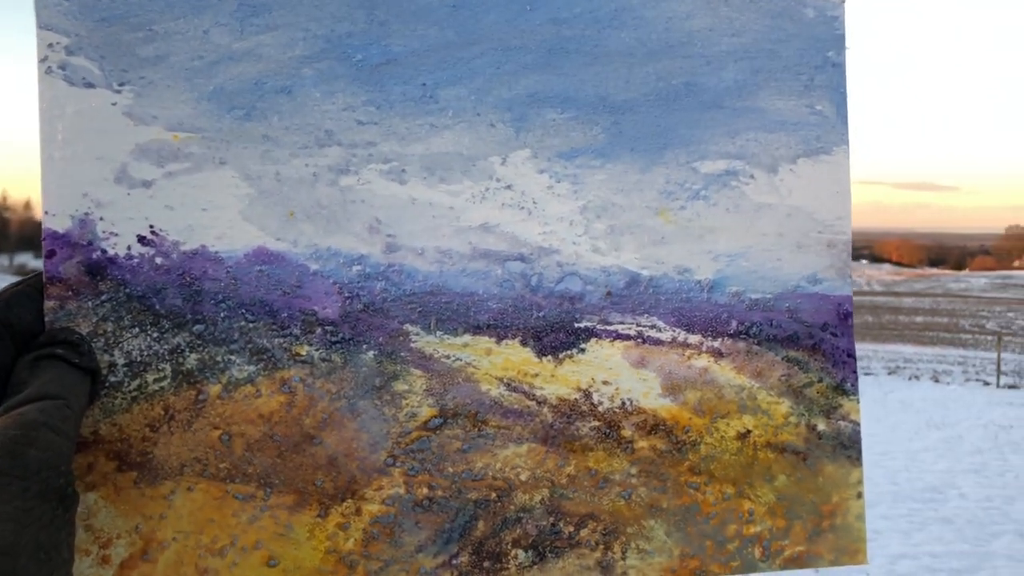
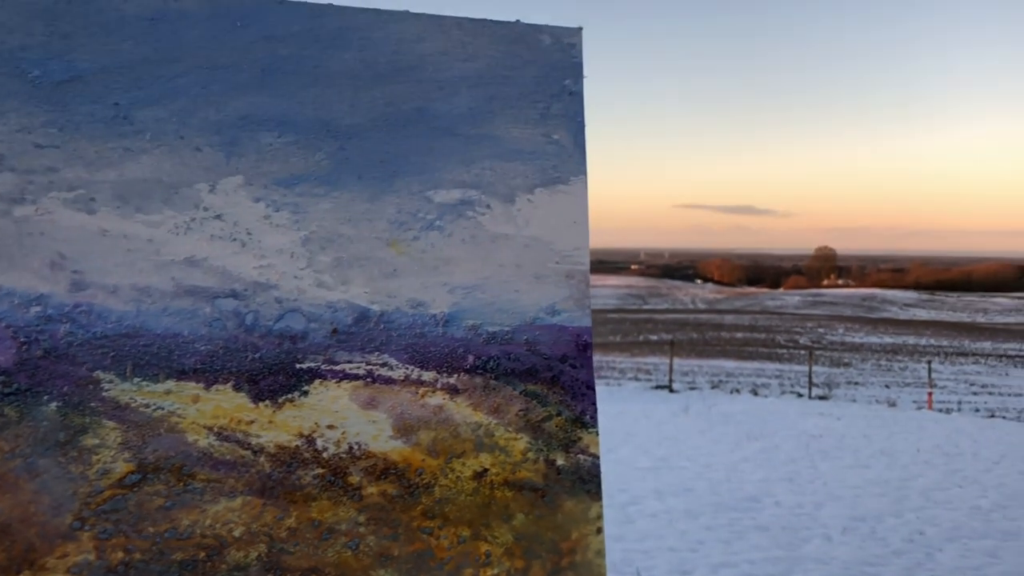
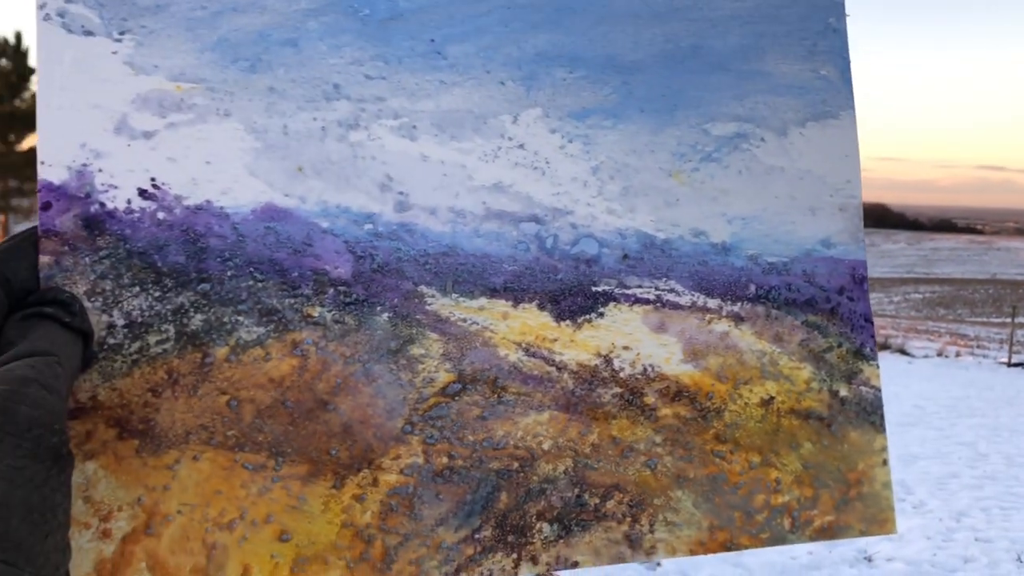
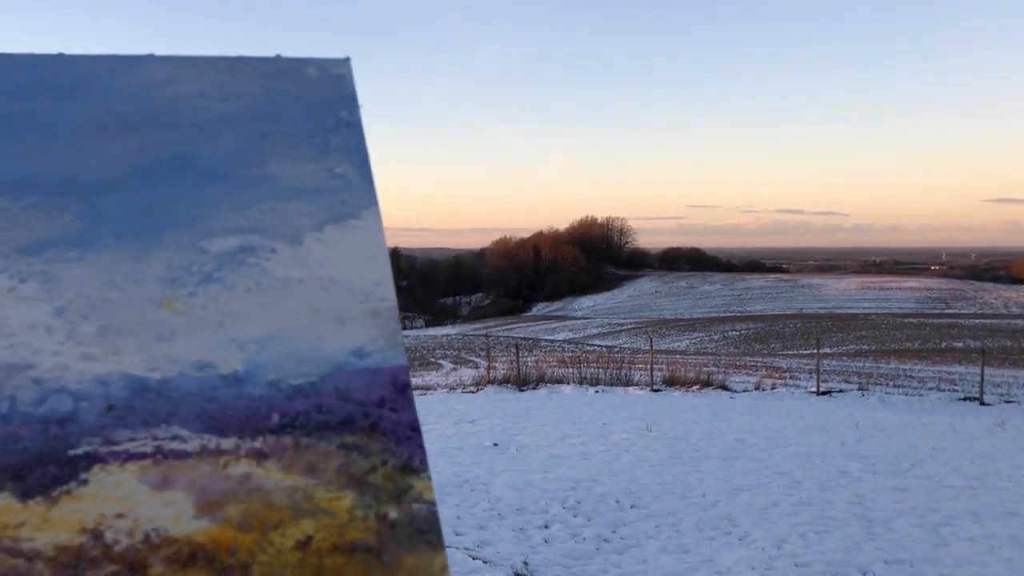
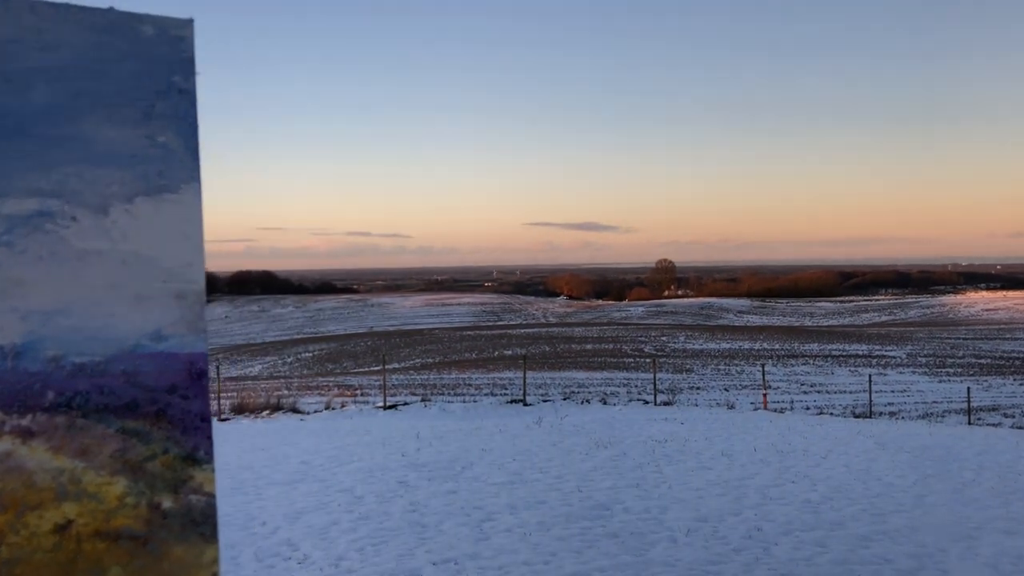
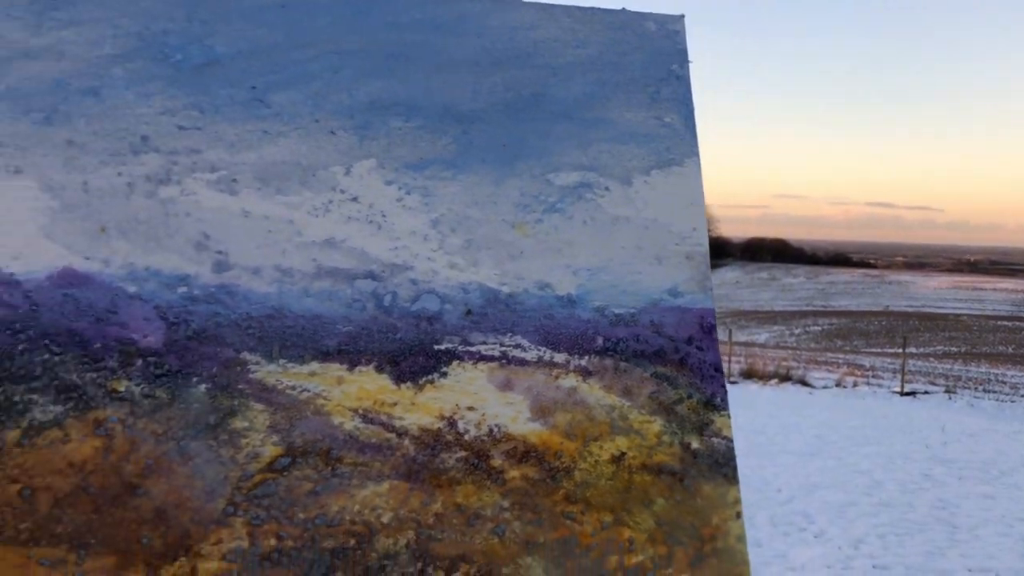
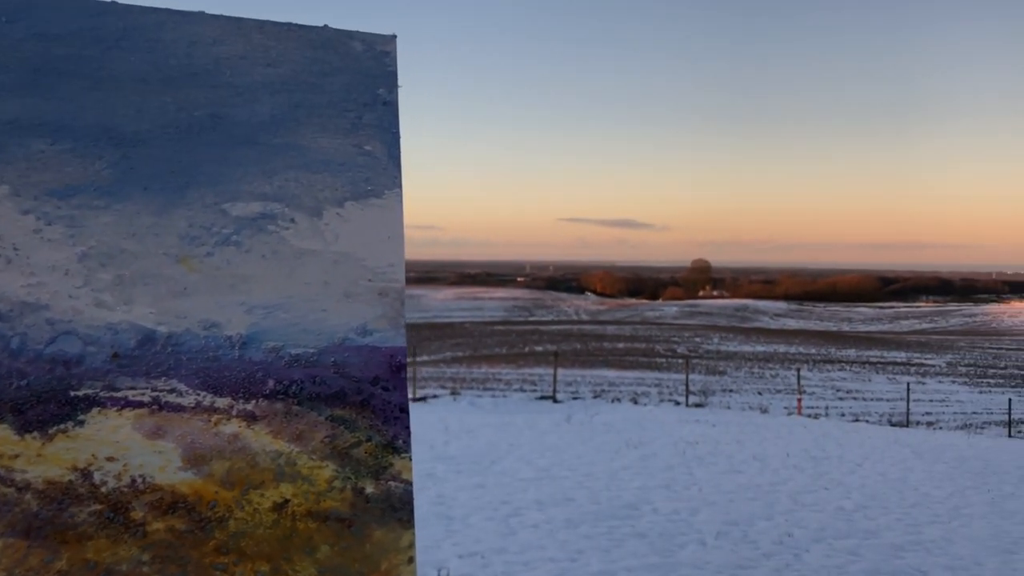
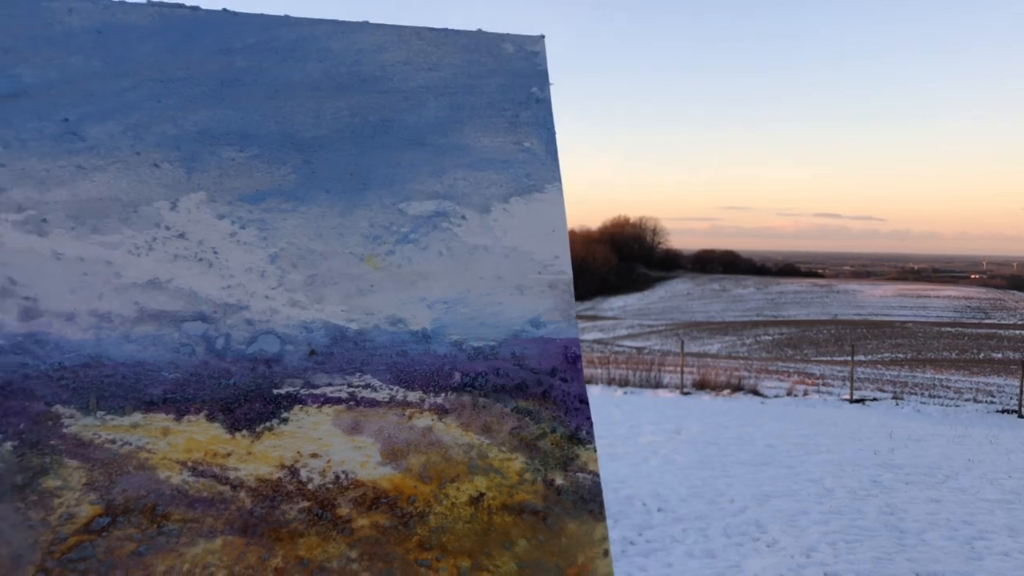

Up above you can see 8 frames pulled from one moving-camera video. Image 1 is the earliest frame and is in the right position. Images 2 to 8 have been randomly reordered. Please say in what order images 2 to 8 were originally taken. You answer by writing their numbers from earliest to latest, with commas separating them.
2, 7, 5, 4, 8, 6, 3
